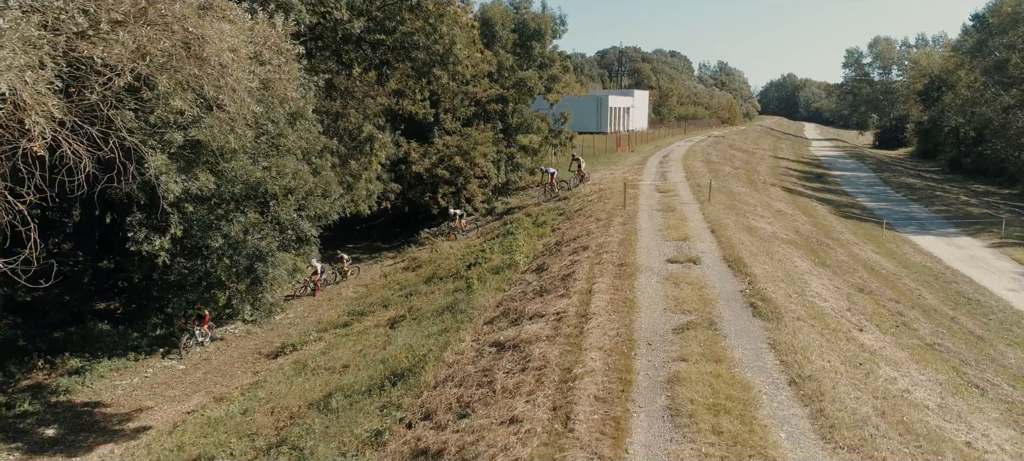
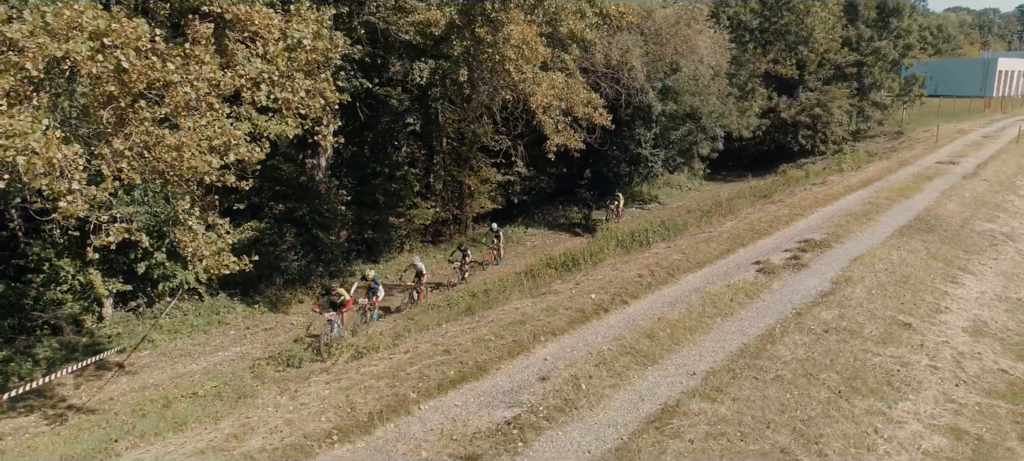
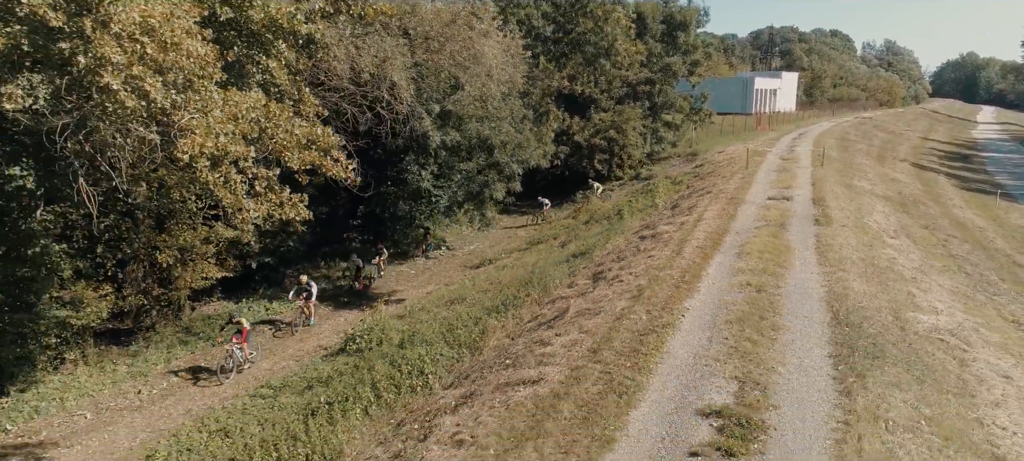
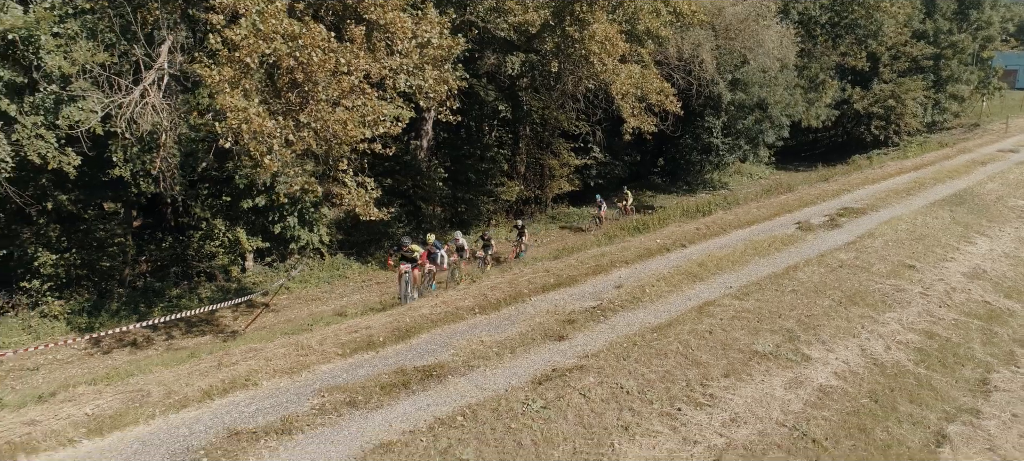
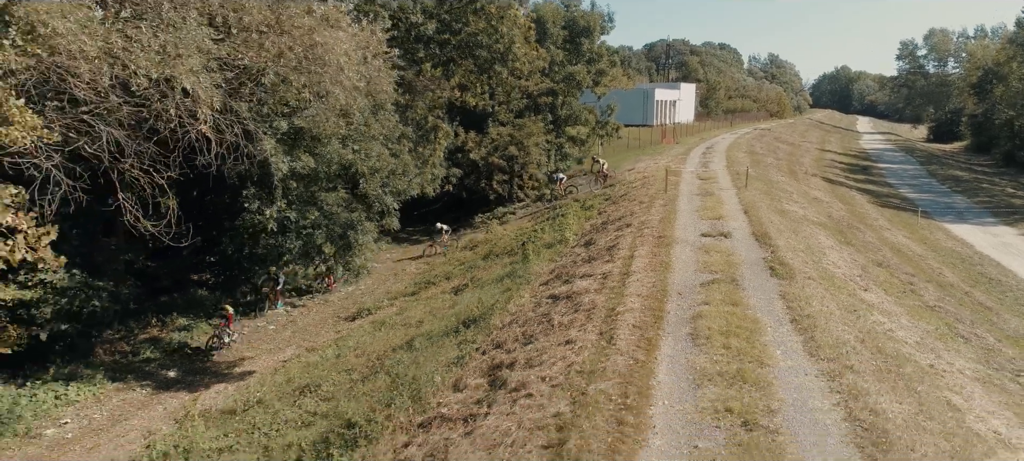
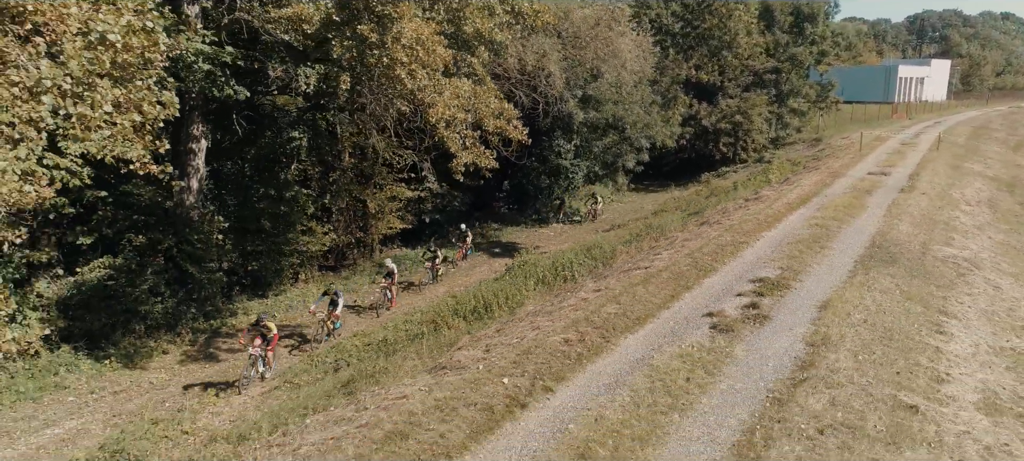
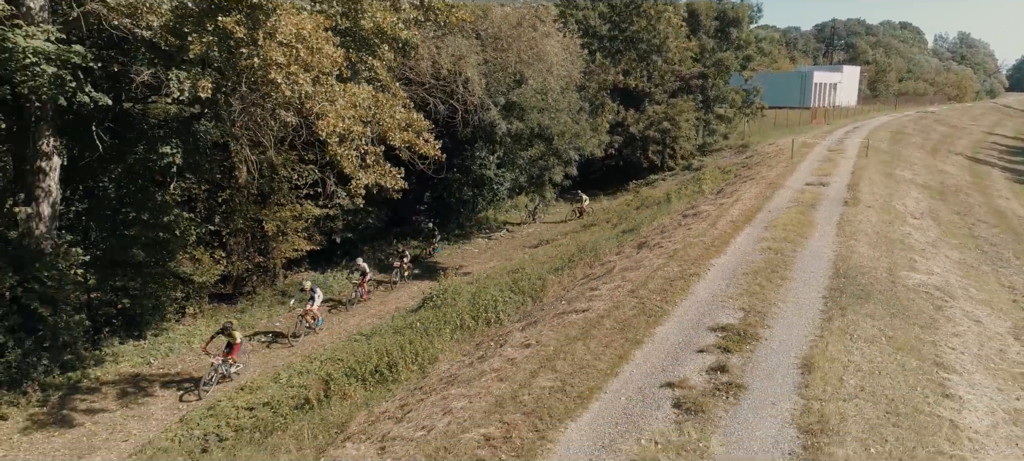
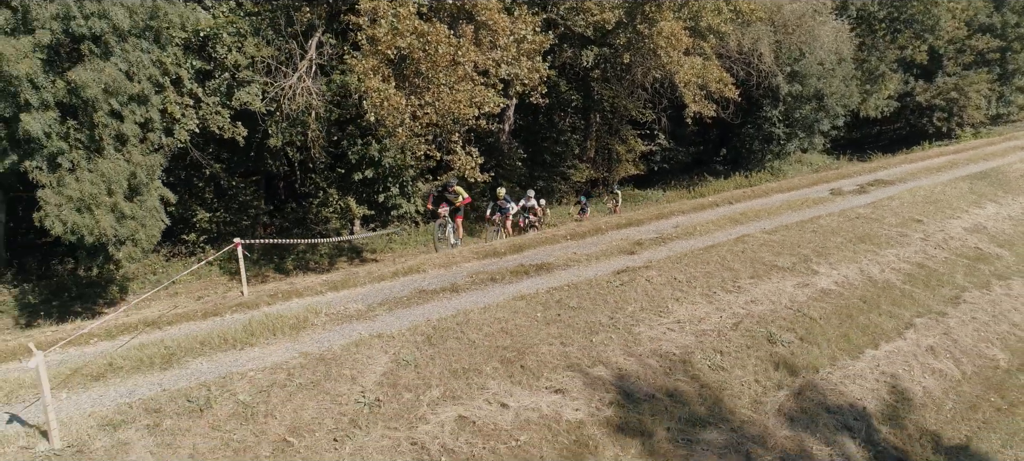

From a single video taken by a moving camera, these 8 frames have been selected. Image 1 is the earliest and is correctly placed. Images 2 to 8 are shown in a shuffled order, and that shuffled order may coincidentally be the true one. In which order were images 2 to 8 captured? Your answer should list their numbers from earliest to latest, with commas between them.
5, 3, 7, 6, 2, 4, 8
